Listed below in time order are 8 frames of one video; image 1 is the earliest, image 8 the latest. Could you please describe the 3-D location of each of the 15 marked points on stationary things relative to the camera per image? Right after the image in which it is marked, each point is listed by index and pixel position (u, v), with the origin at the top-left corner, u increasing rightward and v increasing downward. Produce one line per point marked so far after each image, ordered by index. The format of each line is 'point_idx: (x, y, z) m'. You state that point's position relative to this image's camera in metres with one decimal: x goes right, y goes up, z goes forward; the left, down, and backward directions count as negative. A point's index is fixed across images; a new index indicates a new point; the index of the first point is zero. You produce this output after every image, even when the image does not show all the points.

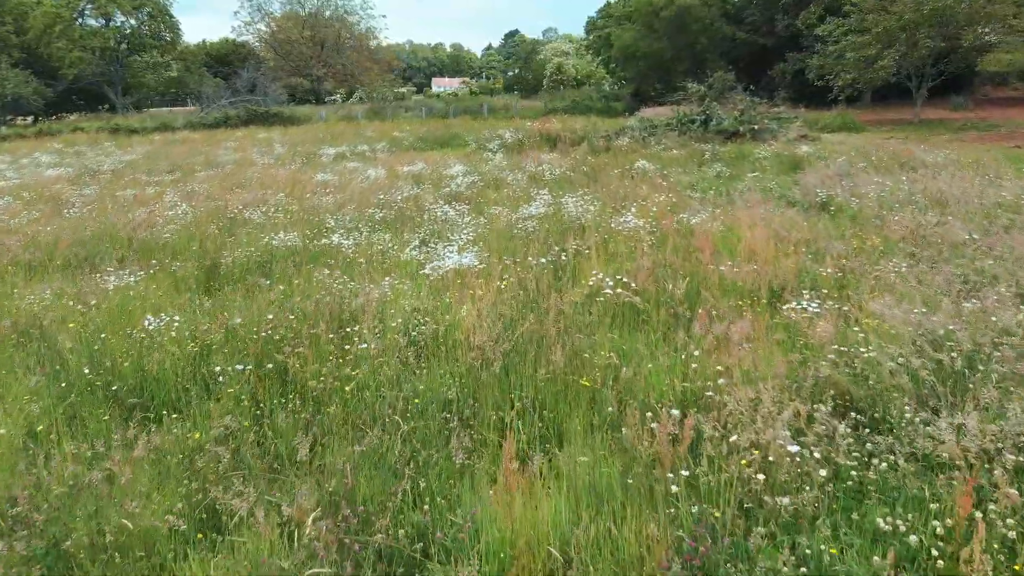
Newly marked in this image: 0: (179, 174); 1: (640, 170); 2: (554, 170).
0: (-6.3, +2.2, +17.5) m
1: (+1.9, +1.8, +14.0) m
2: (+0.6, +1.9, +14.4) m
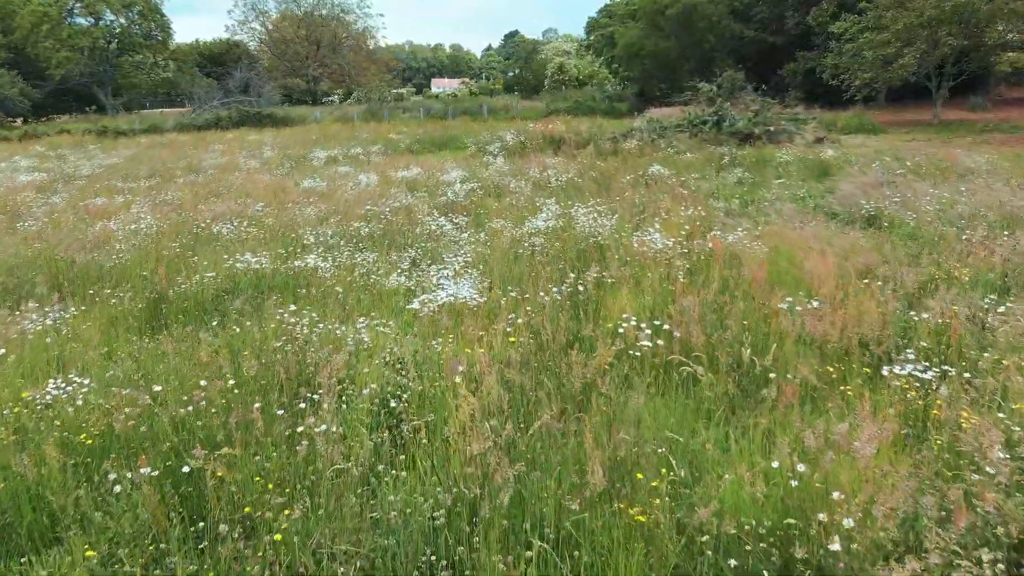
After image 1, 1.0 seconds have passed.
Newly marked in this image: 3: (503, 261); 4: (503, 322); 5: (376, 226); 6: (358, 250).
0: (-6.3, +1.9, +16.3) m
1: (+2.0, +1.6, +12.8) m
2: (+0.7, +1.7, +13.3) m
3: (-0.1, +0.2, +7.0) m
4: (0.0, -0.2, +4.7) m
5: (-1.3, +0.6, +9.0) m
6: (-1.3, +0.3, +7.9) m
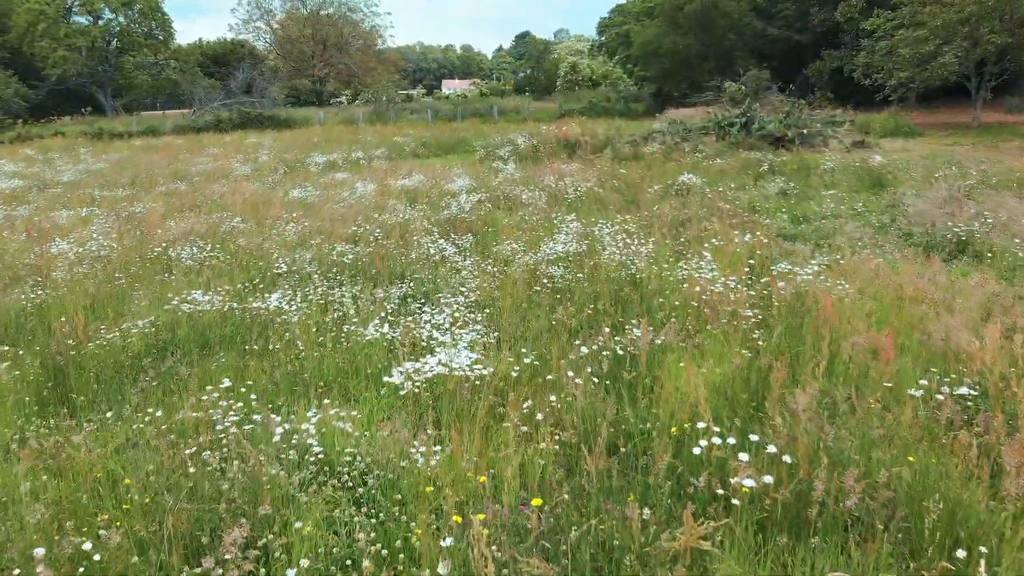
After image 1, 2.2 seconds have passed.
0: (-6.1, +1.6, +14.9) m
1: (+2.1, +1.3, +11.3) m
2: (+0.8, +1.3, +11.8) m
3: (0.0, -0.1, +5.6) m
4: (0.0, -0.5, +3.2) m
5: (-1.2, +0.3, +7.5) m
6: (-1.2, 0.0, +6.4) m
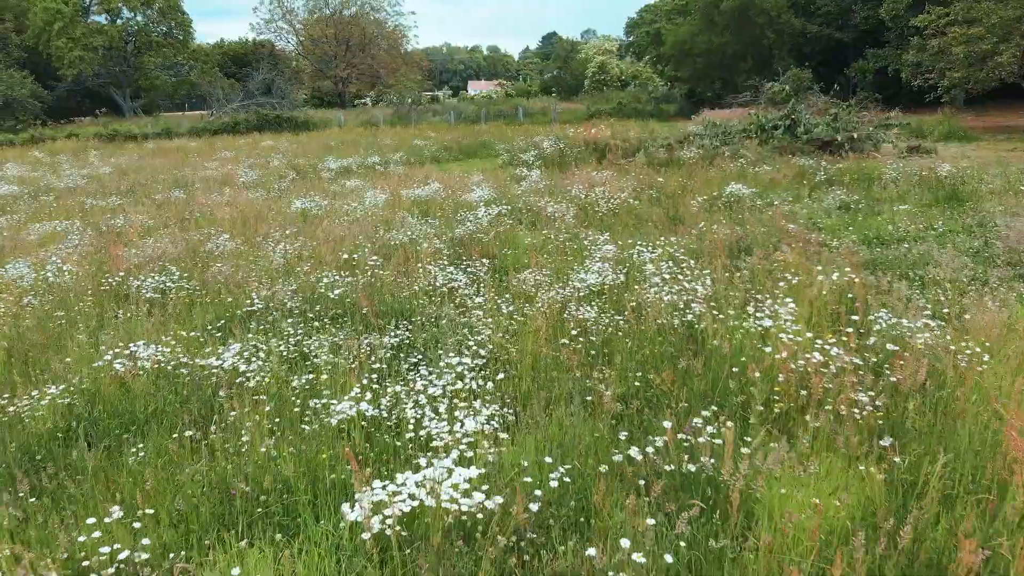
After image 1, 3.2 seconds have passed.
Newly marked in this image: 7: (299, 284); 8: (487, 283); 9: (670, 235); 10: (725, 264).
0: (-5.7, +1.4, +13.8) m
1: (+2.4, +1.0, +10.0) m
2: (+1.1, +1.1, +10.5) m
3: (+0.1, -0.3, +4.3) m
4: (0.0, -0.7, +1.9) m
5: (-1.1, +0.1, +6.3) m
6: (-1.1, -0.2, +5.2) m
7: (-1.5, 0.0, +6.3) m
8: (-0.2, 0.0, +6.4) m
9: (+1.4, +0.5, +7.9) m
10: (+1.4, +0.1, +5.9) m
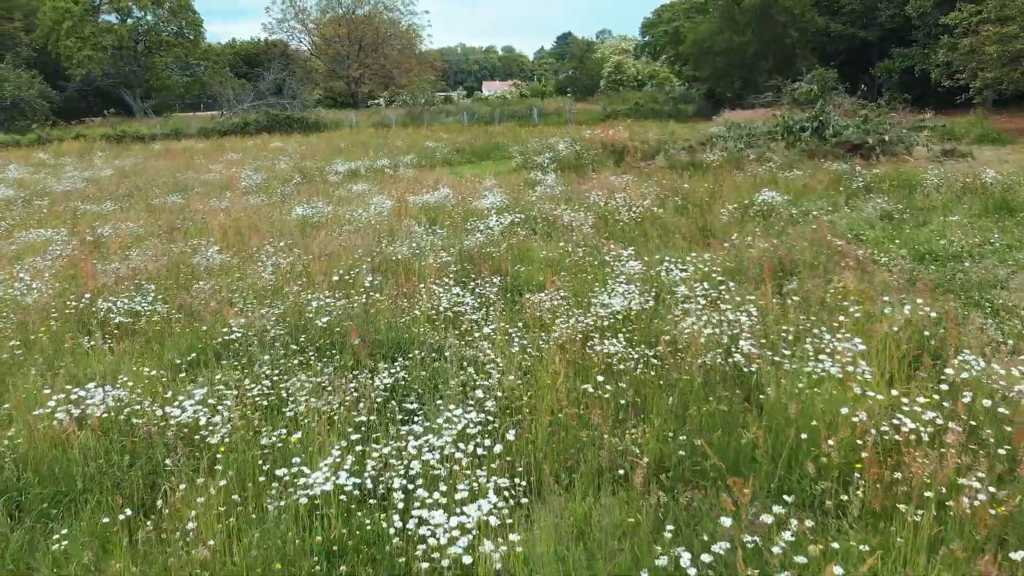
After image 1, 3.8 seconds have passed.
0: (-5.5, +1.2, +13.1) m
1: (+2.5, +0.8, +9.2) m
2: (+1.3, +0.9, +9.7) m
3: (+0.2, -0.5, +3.5) m
4: (+0.1, -0.9, +1.2) m
5: (-1.0, -0.1, +5.6) m
6: (-1.0, -0.4, +4.5) m
7: (-1.4, -0.1, +5.6) m
8: (-0.1, -0.1, +5.6) m
9: (+1.5, +0.3, +7.2) m
10: (+1.5, 0.0, +5.2) m
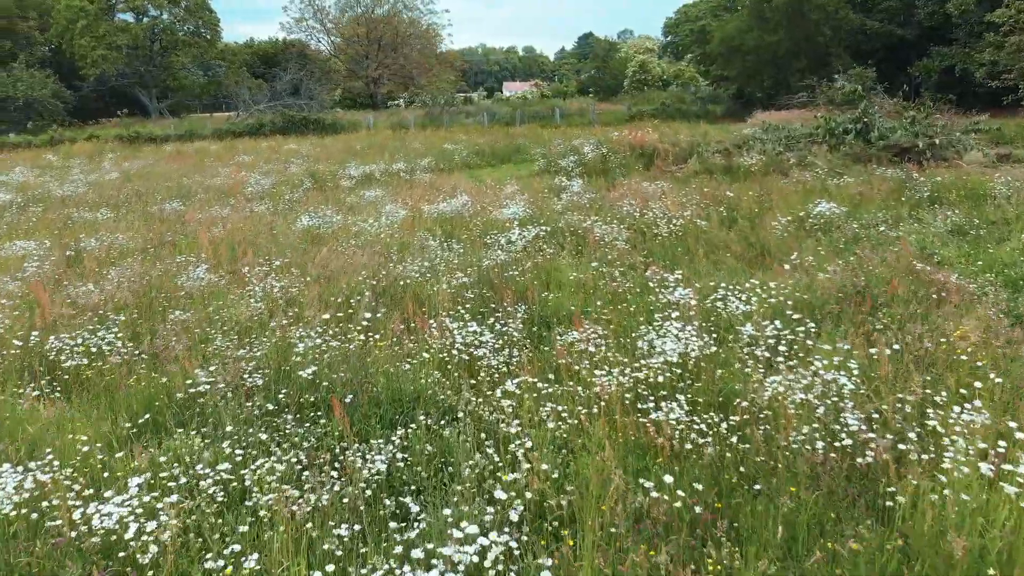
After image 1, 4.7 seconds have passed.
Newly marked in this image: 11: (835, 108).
0: (-5.2, +1.1, +12.3) m
1: (+2.7, +0.6, +8.2) m
2: (+1.5, +0.7, +8.7) m
3: (+0.3, -0.7, +2.6) m
4: (+0.1, -1.1, +0.3) m
5: (-0.8, -0.3, +4.6) m
6: (-0.9, -0.6, +3.5) m
7: (-1.2, -0.3, +4.6) m
8: (+0.1, -0.3, +4.7) m
9: (+1.7, +0.1, +6.2) m
10: (+1.6, -0.2, +4.2) m
11: (+6.8, +3.8, +19.3) m
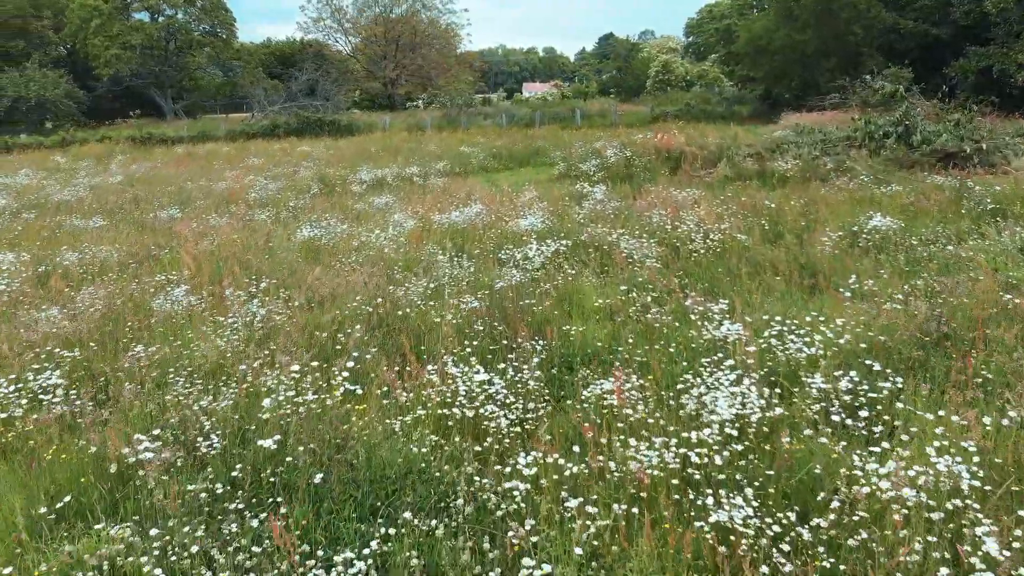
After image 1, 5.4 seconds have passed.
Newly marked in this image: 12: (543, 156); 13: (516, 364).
0: (-5.0, +0.9, +11.6) m
1: (+2.9, +0.4, +7.3) m
2: (+1.7, +0.5, +7.9) m
3: (+0.3, -0.9, +1.7) m
4: (+0.1, -1.2, -0.6) m
5: (-0.8, -0.4, +3.8) m
6: (-0.9, -0.7, +2.7) m
7: (-1.2, -0.5, +3.8) m
8: (+0.1, -0.5, +3.8) m
9: (+1.8, -0.1, +5.3) m
10: (+1.7, -0.4, +3.3) m
11: (+7.2, +3.5, +18.3) m
12: (+0.6, +2.6, +18.2) m
13: (0.0, -0.4, +4.3) m
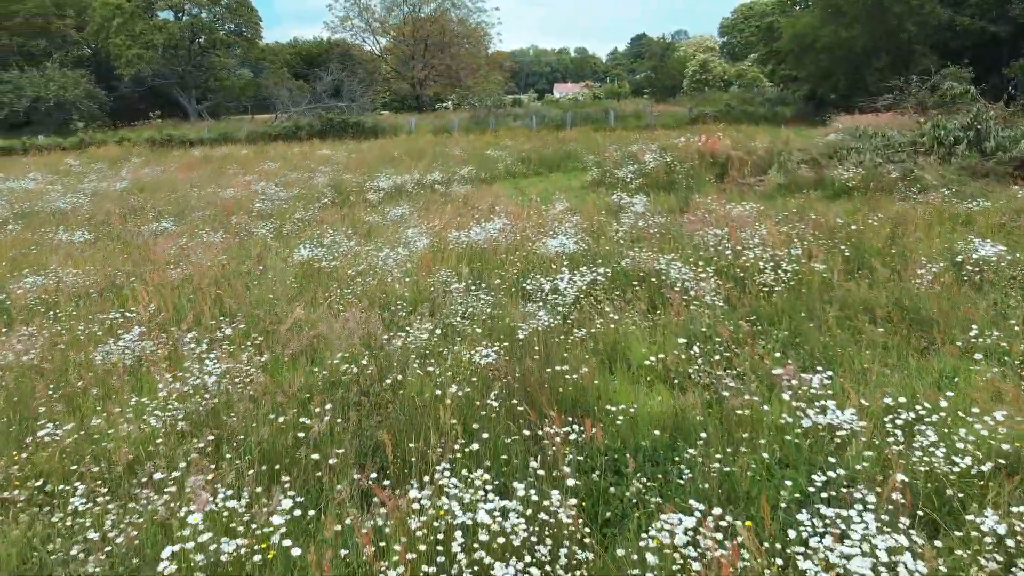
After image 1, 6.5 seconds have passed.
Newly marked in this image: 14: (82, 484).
0: (-4.6, +0.7, +10.5) m
1: (+3.1, +0.1, +6.0) m
2: (+1.9, +0.2, +6.6) m
3: (+0.3, -1.1, +0.5) m
4: (0.0, -1.5, -1.8) m
5: (-0.7, -0.7, +2.6) m
6: (-0.8, -1.0, +1.5) m
7: (-1.1, -0.7, +2.6) m
8: (+0.2, -0.7, +2.6) m
9: (+1.9, -0.4, +4.0) m
10: (+1.7, -0.7, +2.0) m
11: (+7.7, +3.2, +16.8) m
12: (+1.2, +2.3, +16.9) m
13: (+0.1, -0.6, +3.0) m
14: (-1.5, -0.6, +3.2) m
